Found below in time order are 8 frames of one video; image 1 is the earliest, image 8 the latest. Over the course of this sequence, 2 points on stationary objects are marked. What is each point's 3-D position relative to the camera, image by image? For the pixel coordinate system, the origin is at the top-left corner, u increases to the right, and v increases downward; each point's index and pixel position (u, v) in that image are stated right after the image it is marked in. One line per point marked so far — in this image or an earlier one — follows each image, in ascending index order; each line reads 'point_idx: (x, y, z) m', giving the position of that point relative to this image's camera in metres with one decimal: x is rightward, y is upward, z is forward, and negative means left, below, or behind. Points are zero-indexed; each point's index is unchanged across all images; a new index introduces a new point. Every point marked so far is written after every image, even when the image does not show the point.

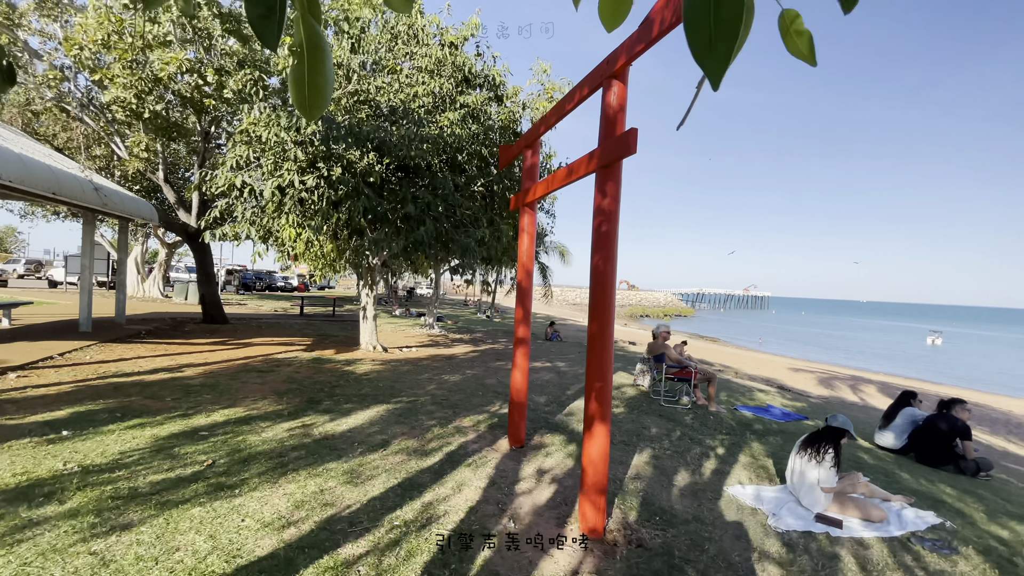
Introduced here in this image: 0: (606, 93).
0: (+0.6, +1.3, +3.1) m
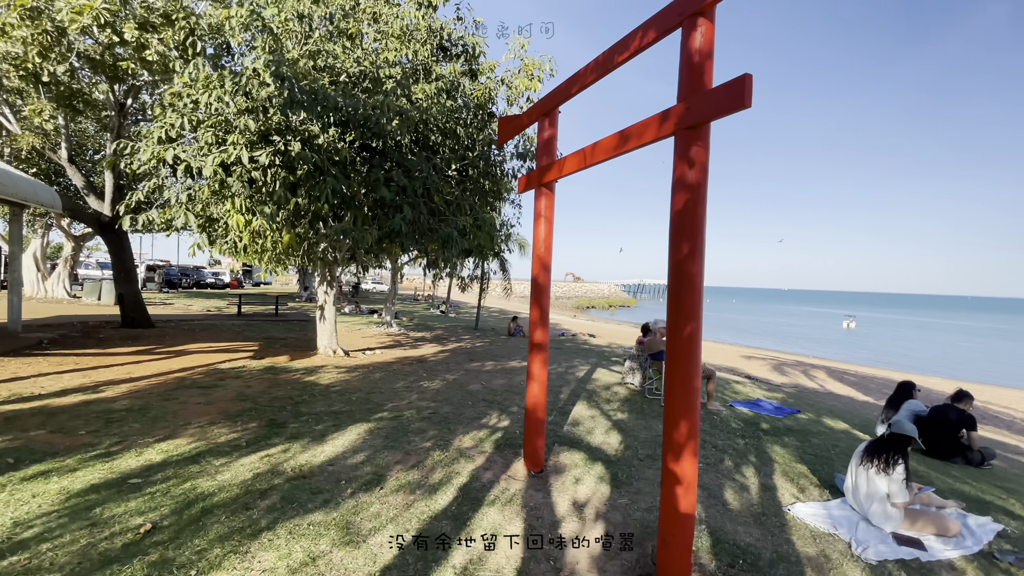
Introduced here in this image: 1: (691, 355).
0: (+0.9, +1.3, +2.5) m
1: (+0.9, -0.3, +2.4) m
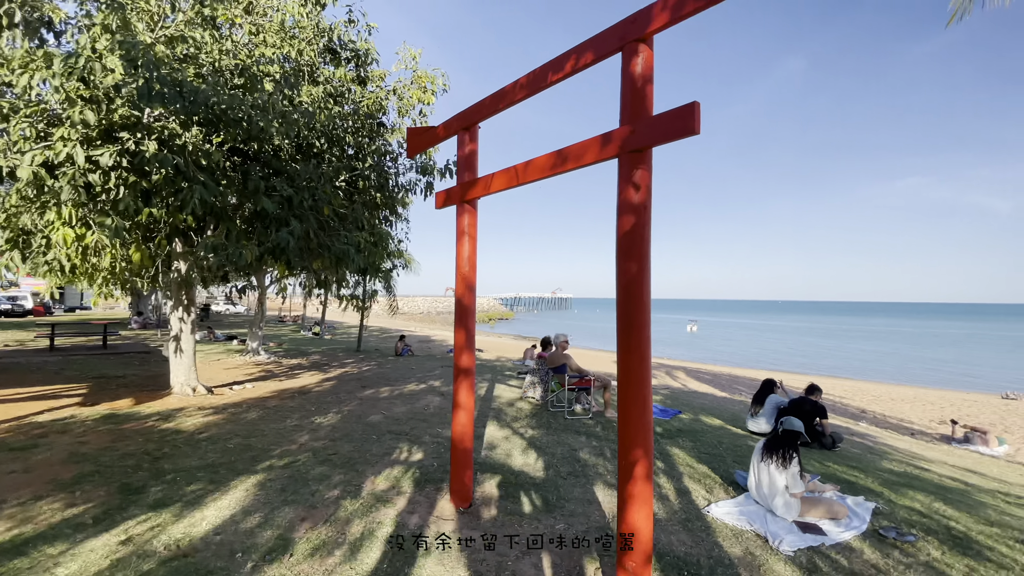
0: (+0.6, +1.2, +2.5) m
1: (+0.7, -0.5, +2.4) m
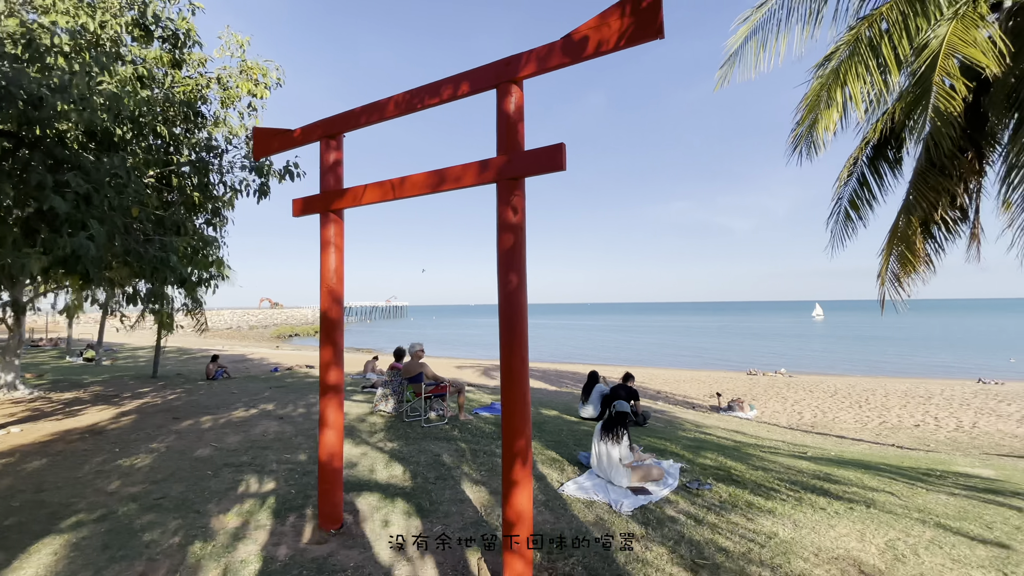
0: (0.0, +1.1, +2.8) m
1: (0.0, -0.5, +2.7) m
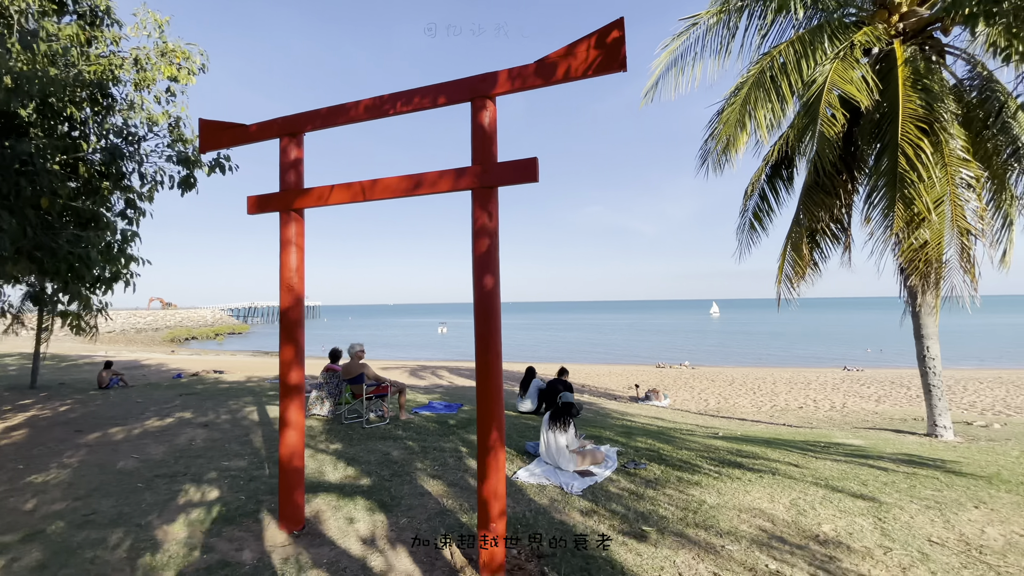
0: (-0.2, +1.1, +3.0) m
1: (-0.1, -0.5, +3.0) m
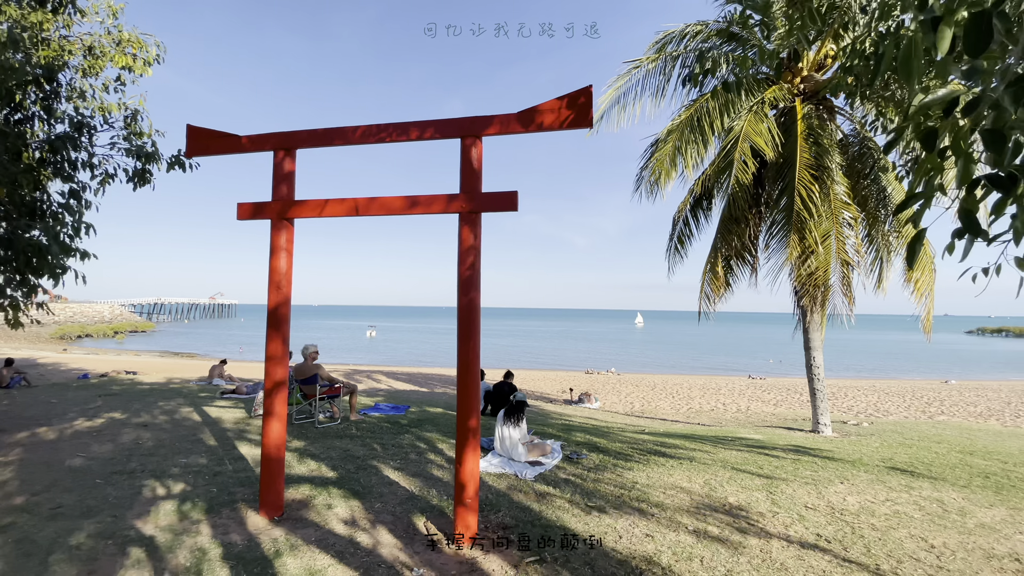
0: (-0.3, +1.0, +3.5) m
1: (-0.3, -0.6, +3.5) m
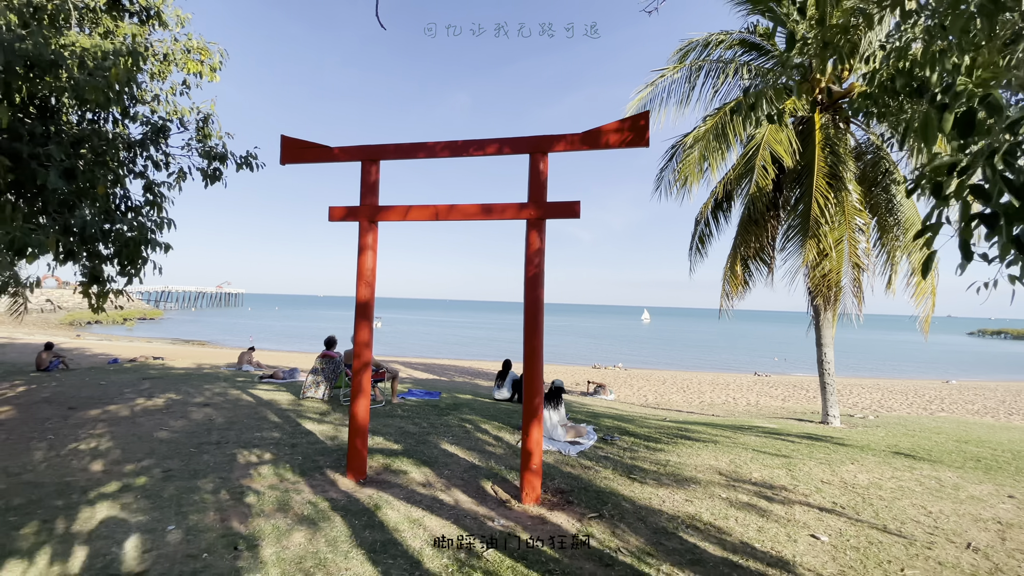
0: (+0.2, +1.1, +4.1) m
1: (+0.2, -0.6, +4.0) m
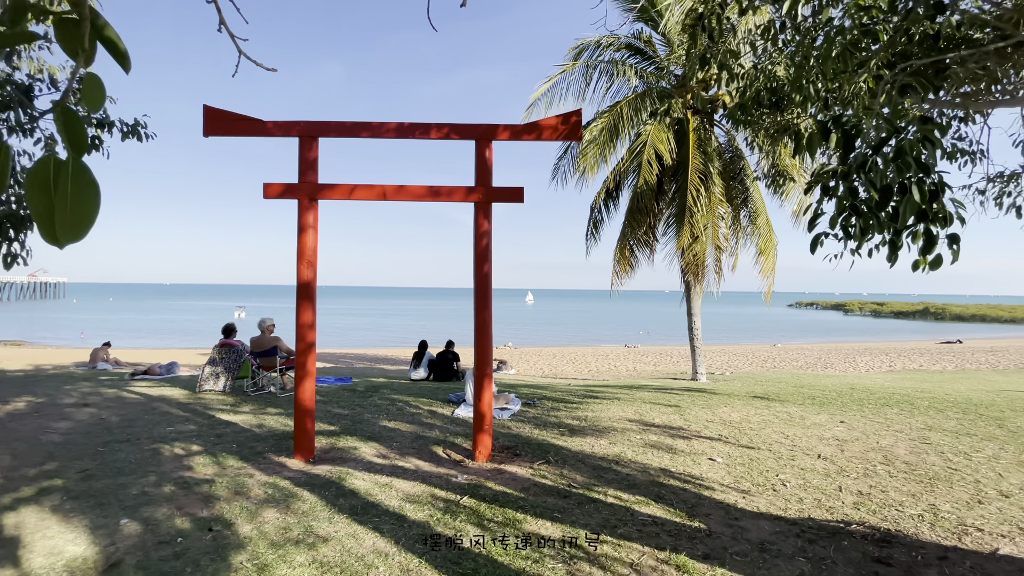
0: (-0.3, +1.3, +4.4) m
1: (-0.2, -0.4, +4.4) m
